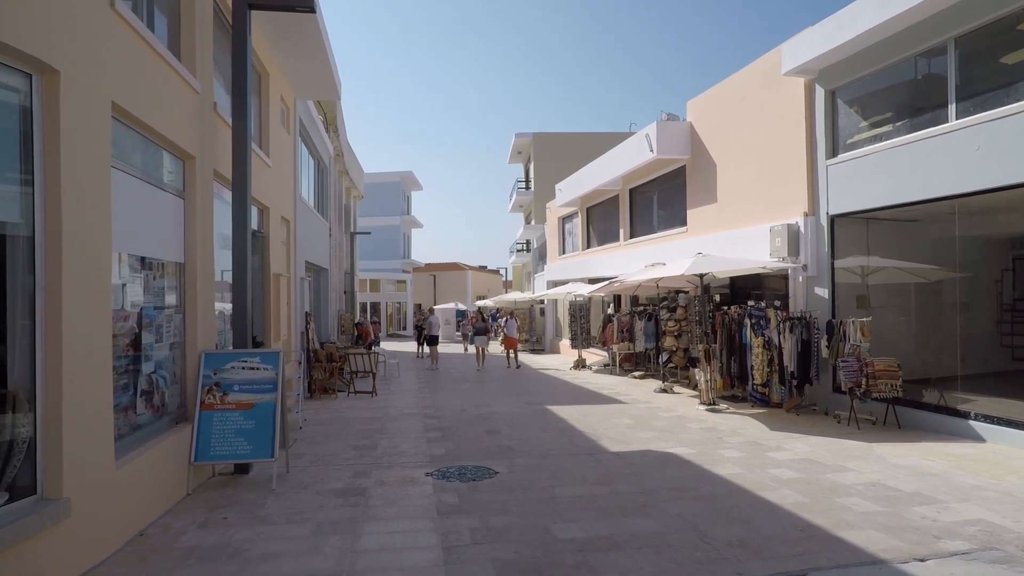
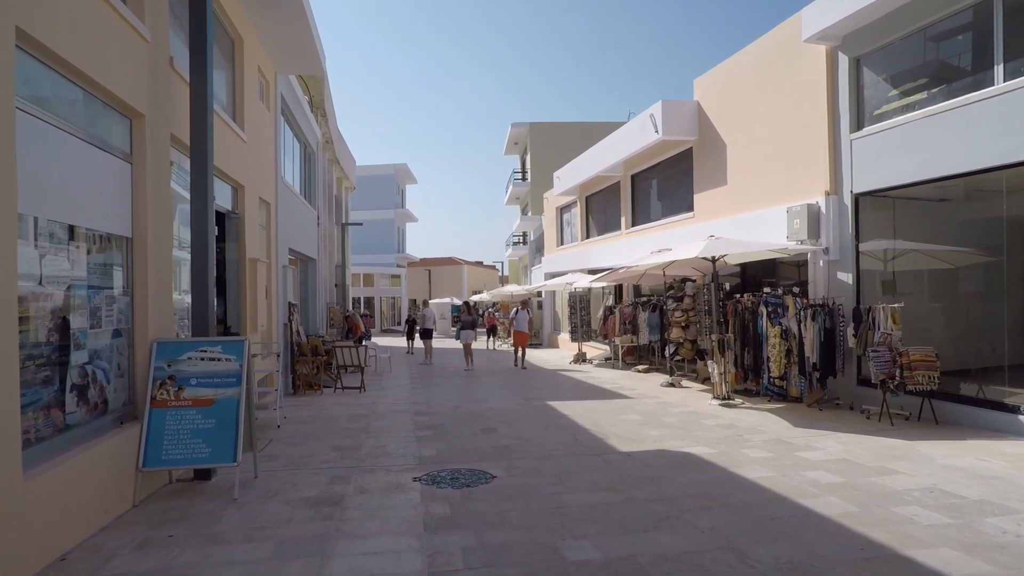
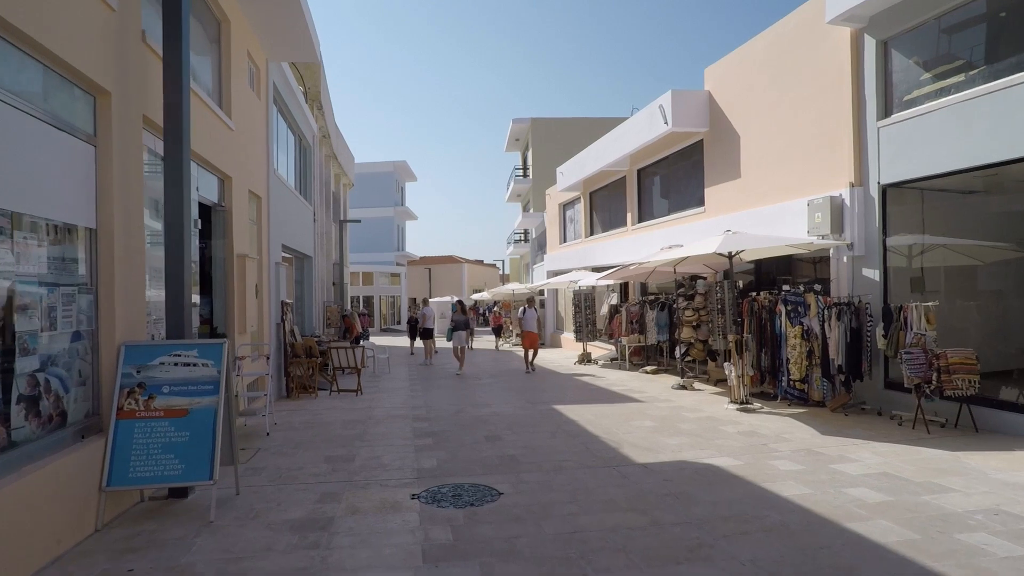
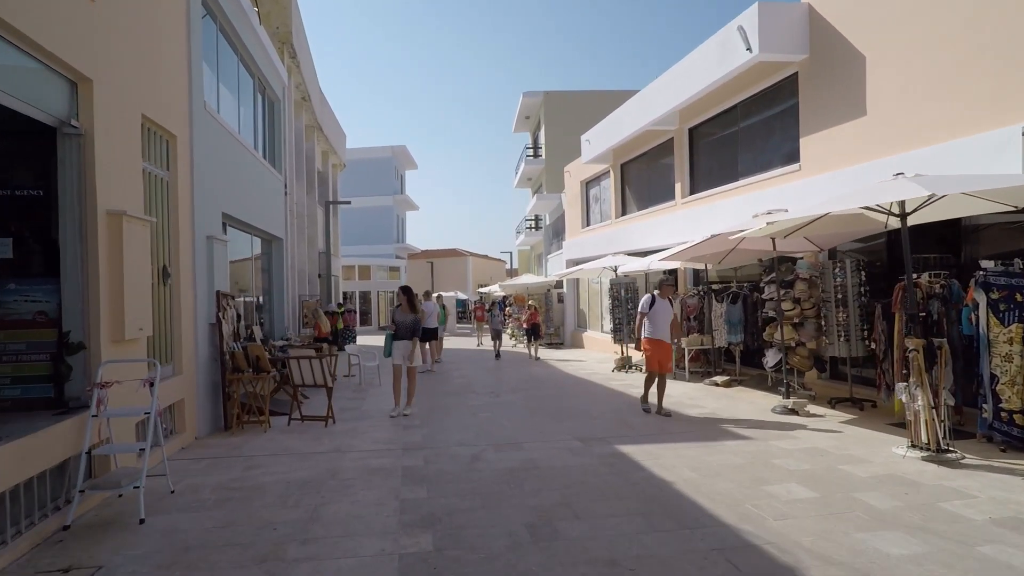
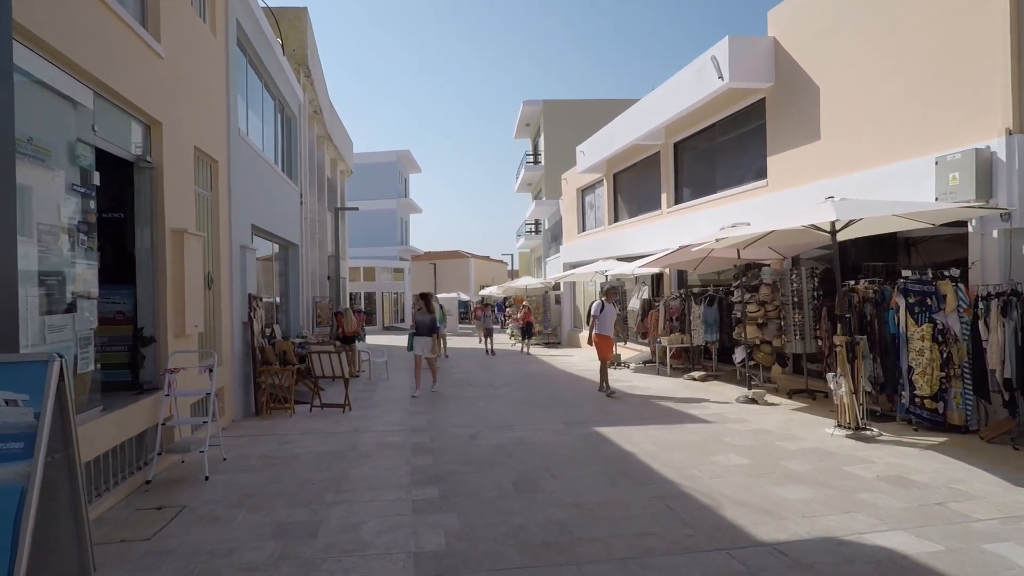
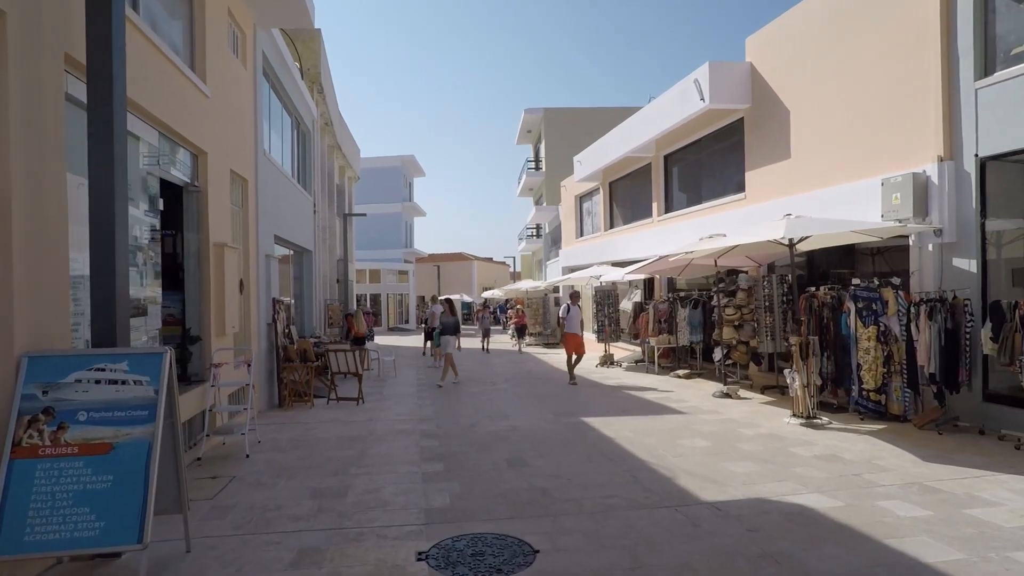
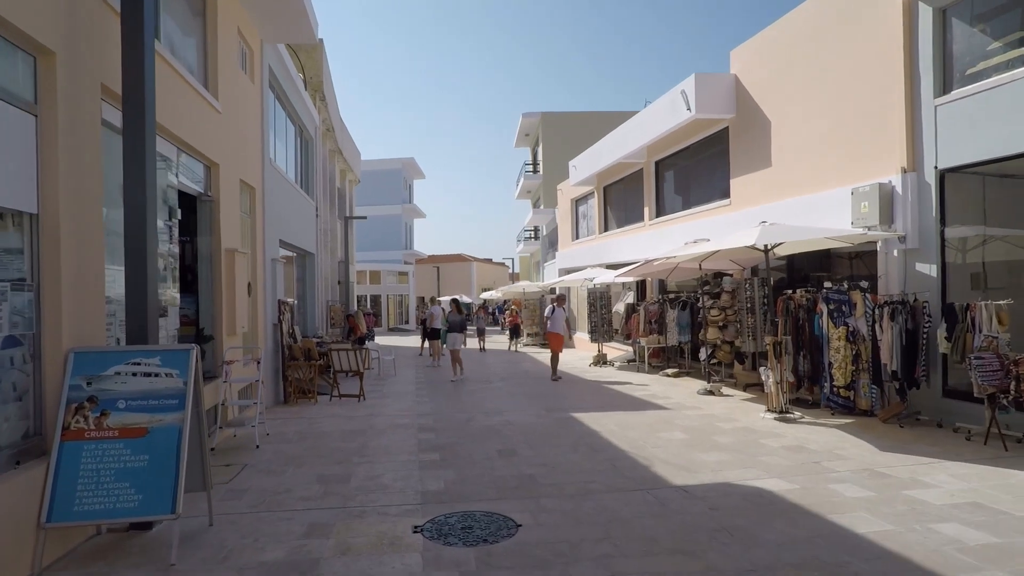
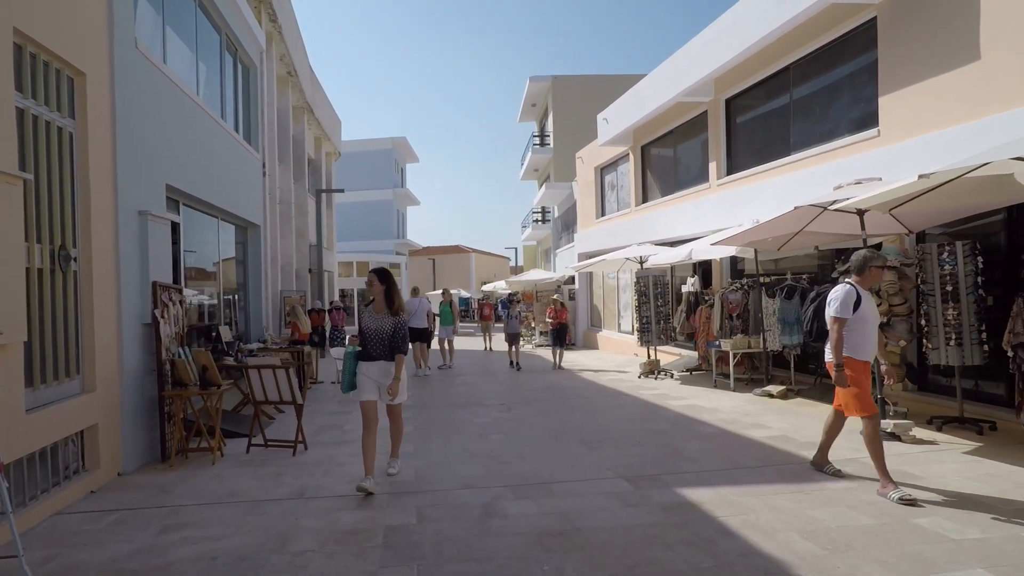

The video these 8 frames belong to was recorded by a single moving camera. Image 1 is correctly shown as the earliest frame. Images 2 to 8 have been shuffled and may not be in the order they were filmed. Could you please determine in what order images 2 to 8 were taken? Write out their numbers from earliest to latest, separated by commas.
2, 3, 7, 6, 5, 4, 8
